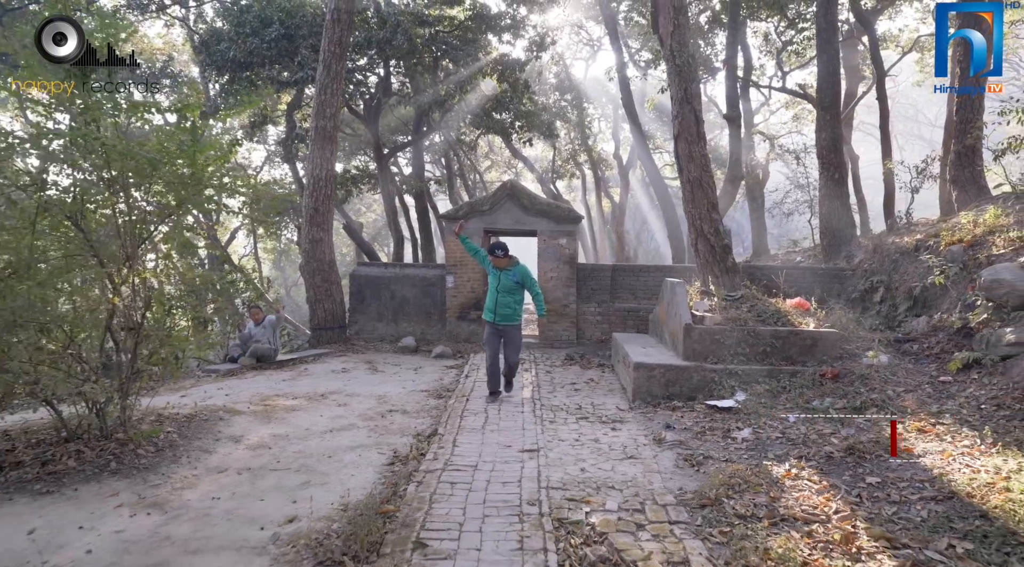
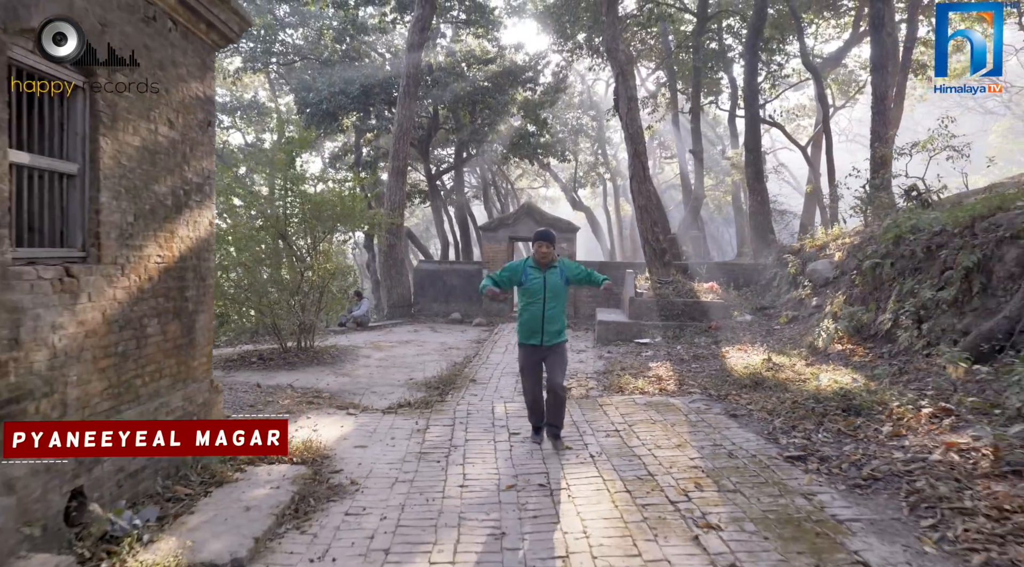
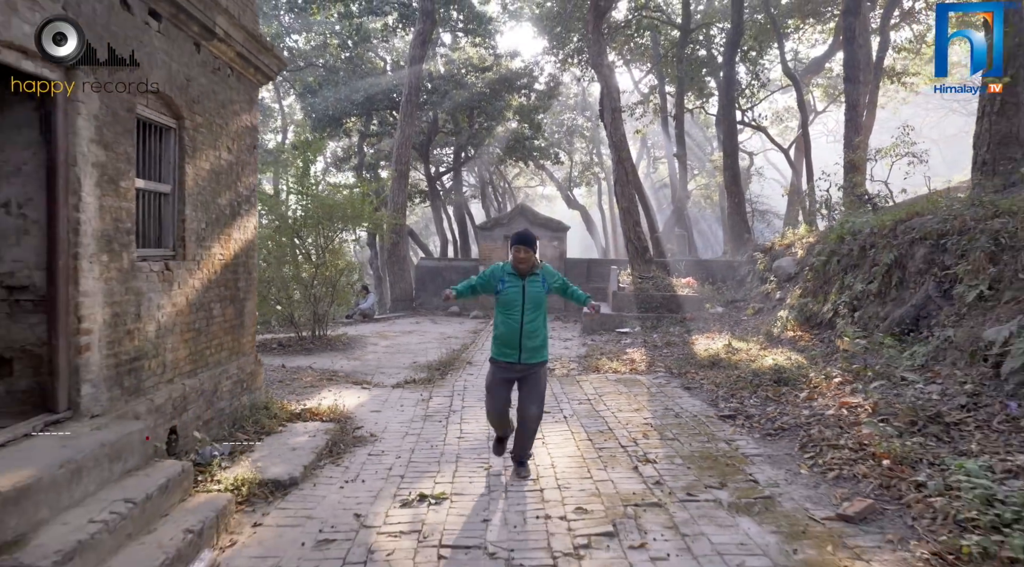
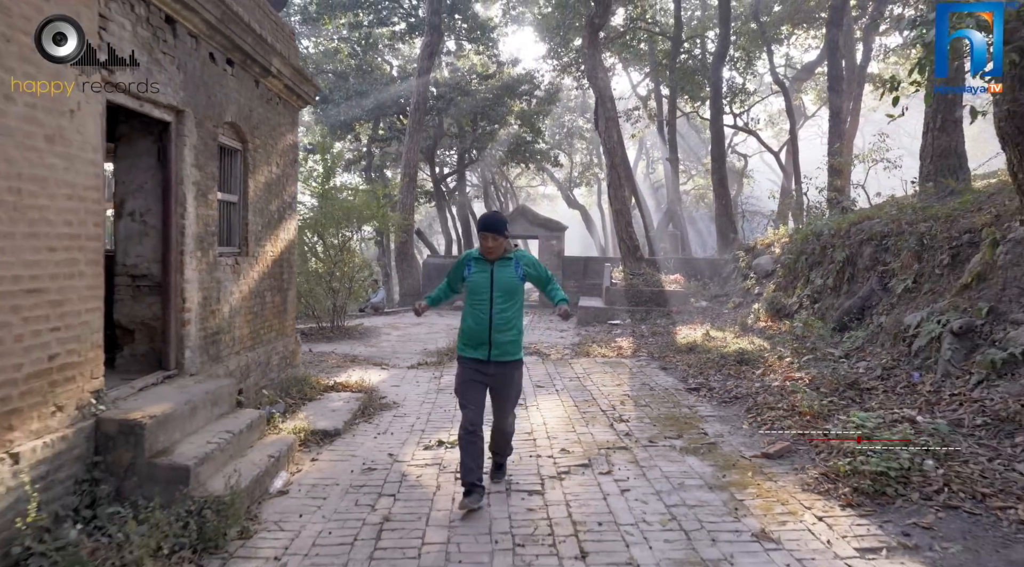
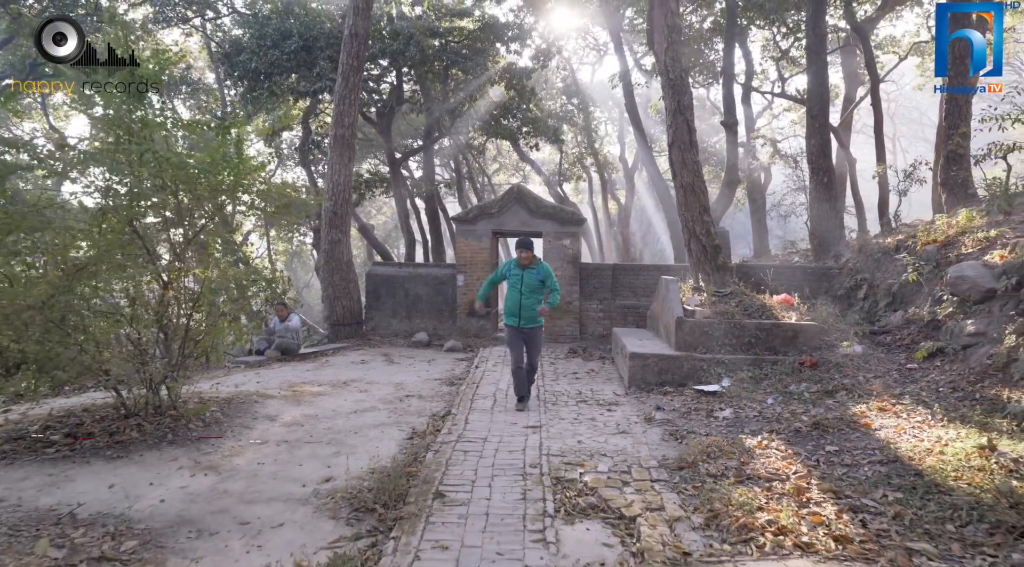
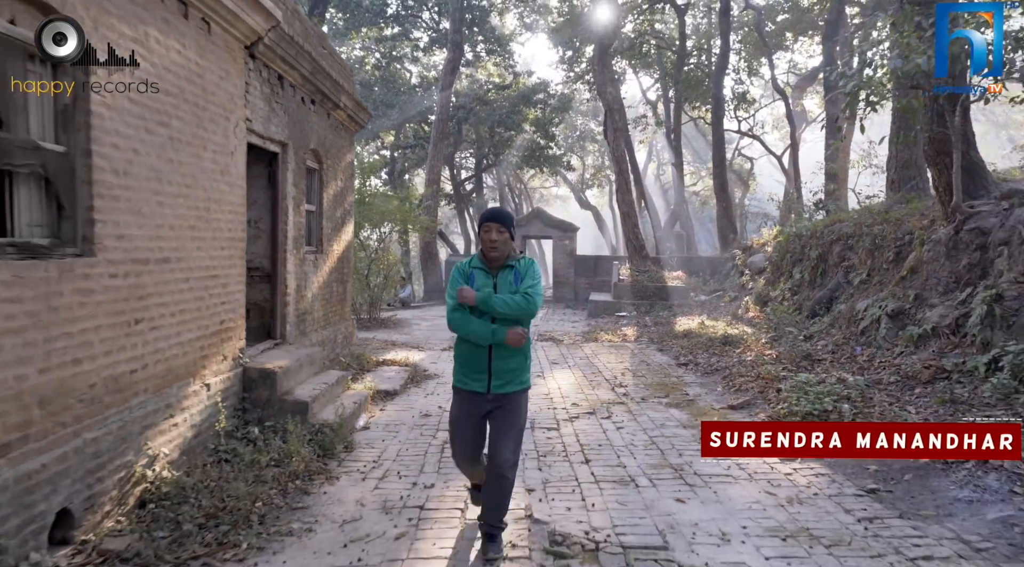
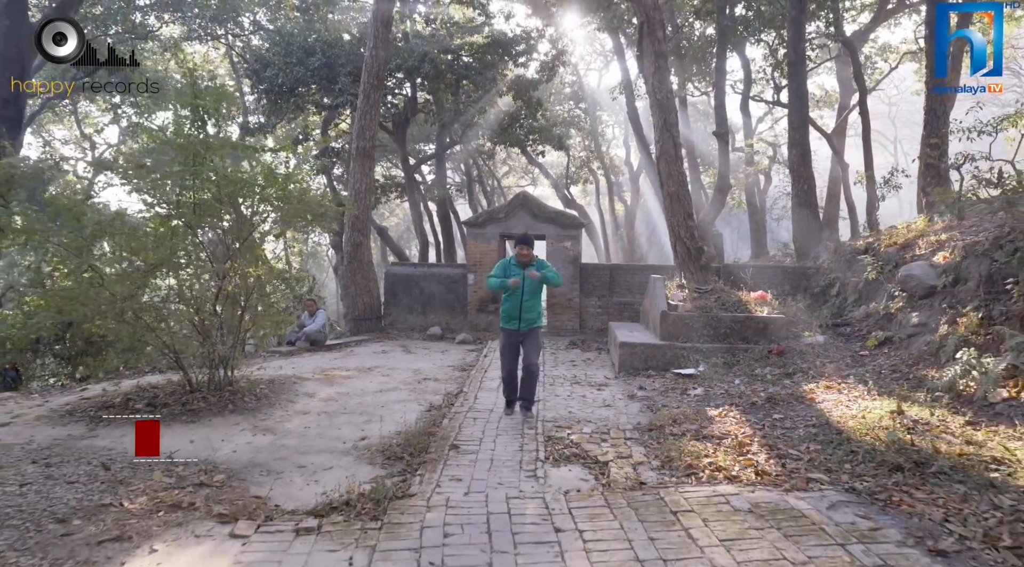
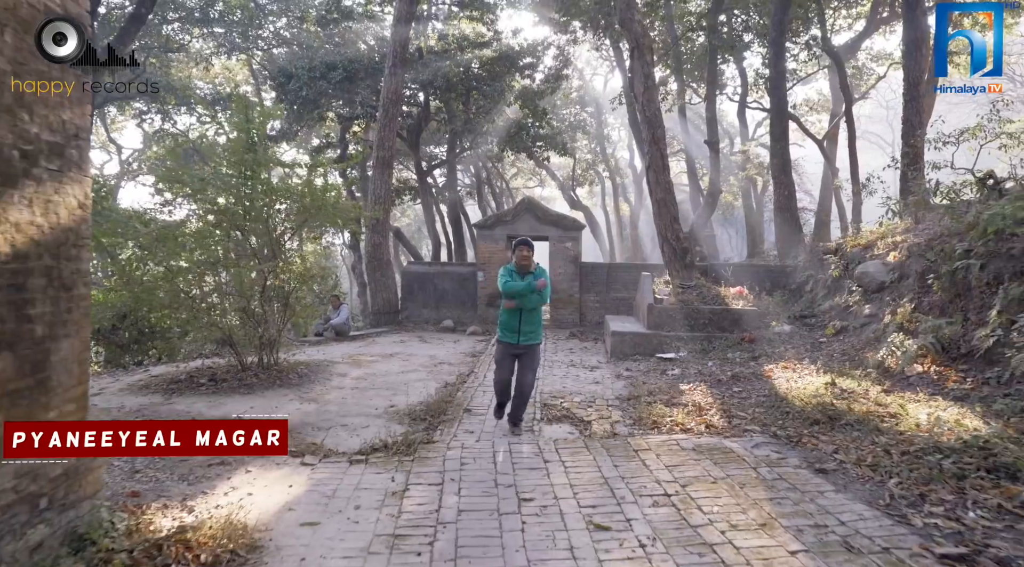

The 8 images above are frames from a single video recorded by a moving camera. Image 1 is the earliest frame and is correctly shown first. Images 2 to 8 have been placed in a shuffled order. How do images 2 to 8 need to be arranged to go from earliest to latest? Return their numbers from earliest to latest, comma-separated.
5, 7, 8, 2, 3, 4, 6
